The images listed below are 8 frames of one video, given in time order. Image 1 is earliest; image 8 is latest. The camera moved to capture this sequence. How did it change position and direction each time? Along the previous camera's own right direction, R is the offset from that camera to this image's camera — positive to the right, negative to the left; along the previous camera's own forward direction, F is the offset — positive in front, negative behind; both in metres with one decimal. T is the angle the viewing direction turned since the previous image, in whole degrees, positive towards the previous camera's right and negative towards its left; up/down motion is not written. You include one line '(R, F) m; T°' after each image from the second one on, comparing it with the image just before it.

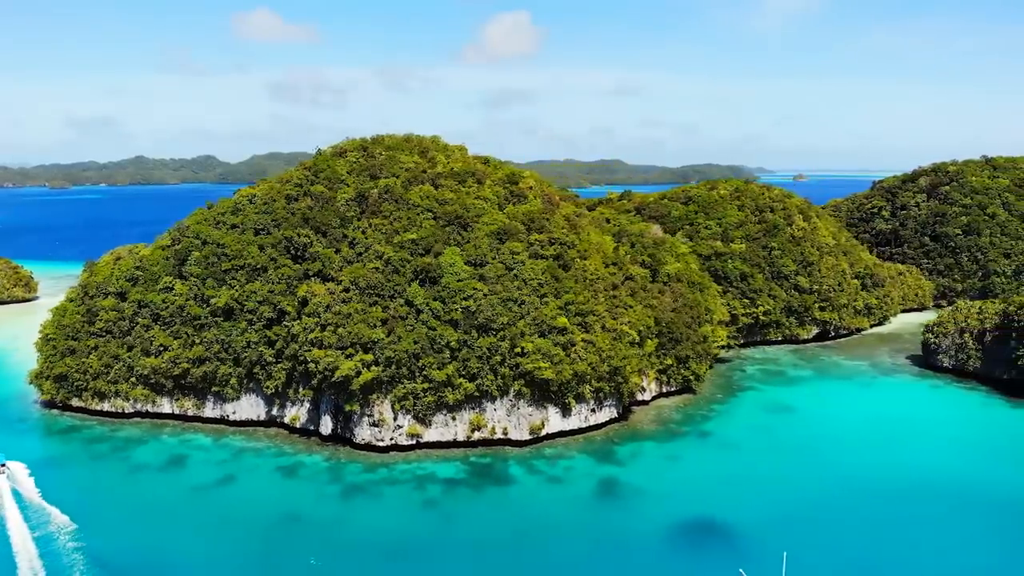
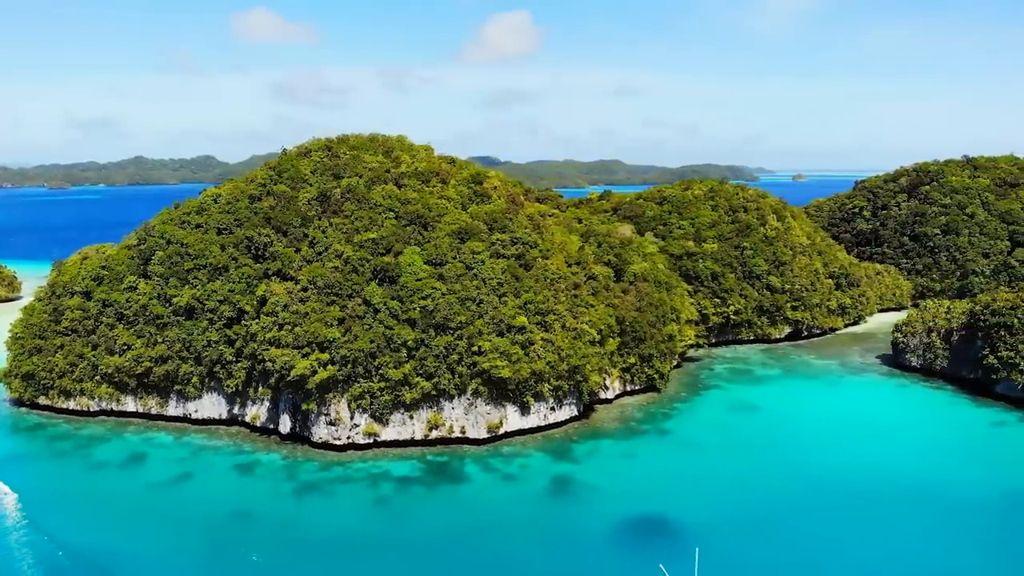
(+2.3, -0.1) m; 0°
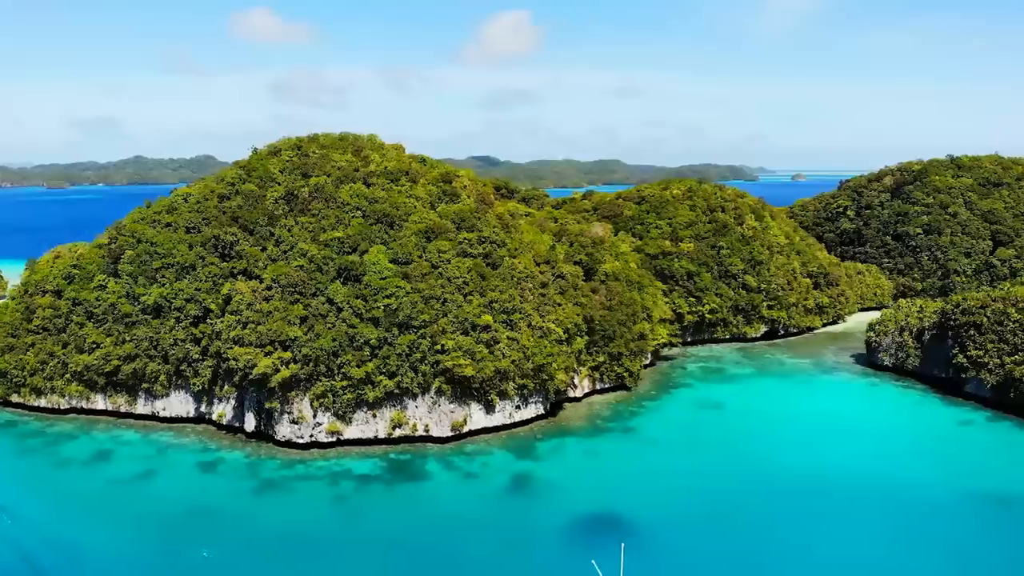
(+2.0, -0.1) m; 0°
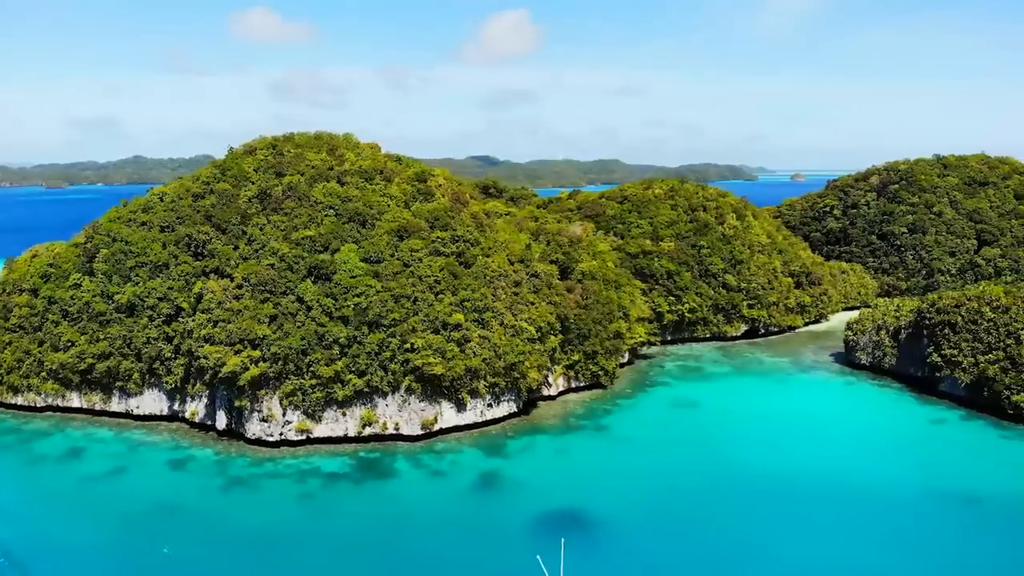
(+1.7, -0.1) m; 0°
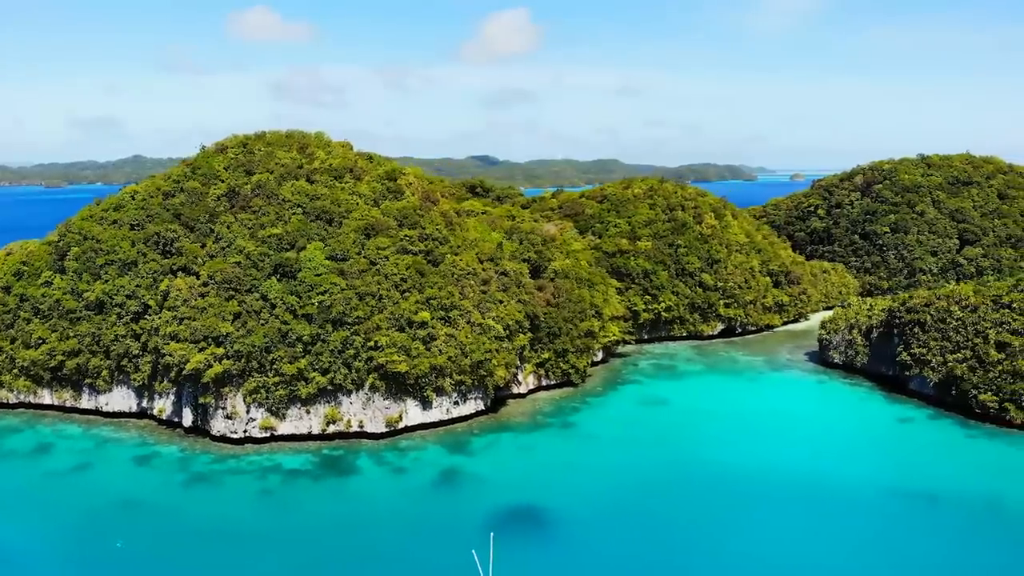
(+2.0, -0.1) m; 0°
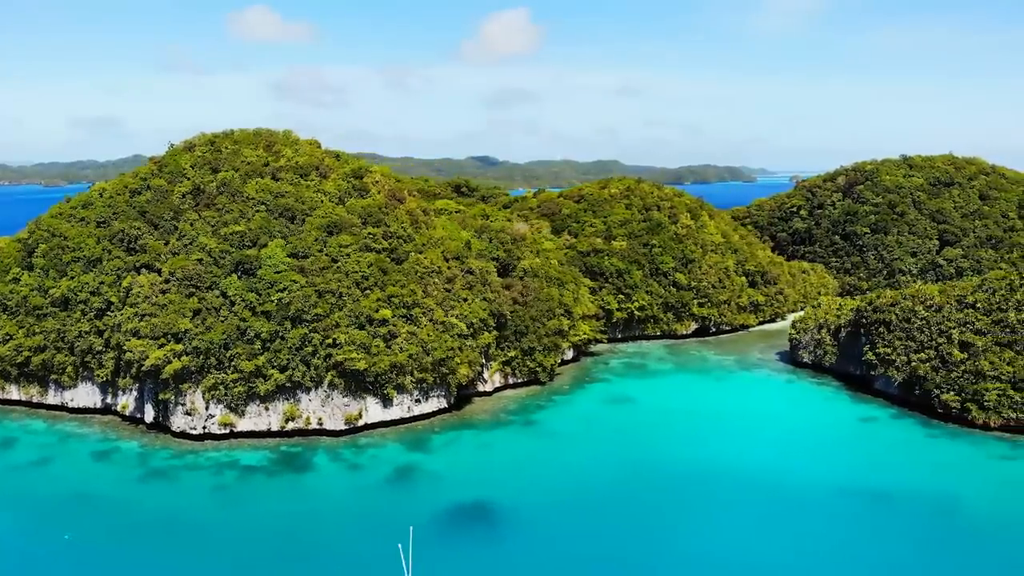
(+2.3, -0.1) m; 0°
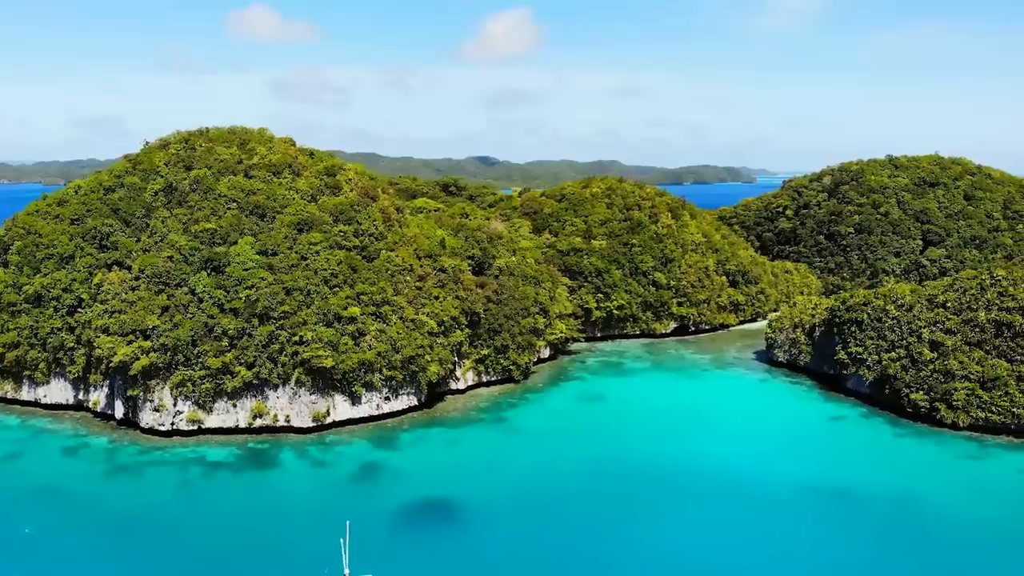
(+1.8, -0.1) m; 0°
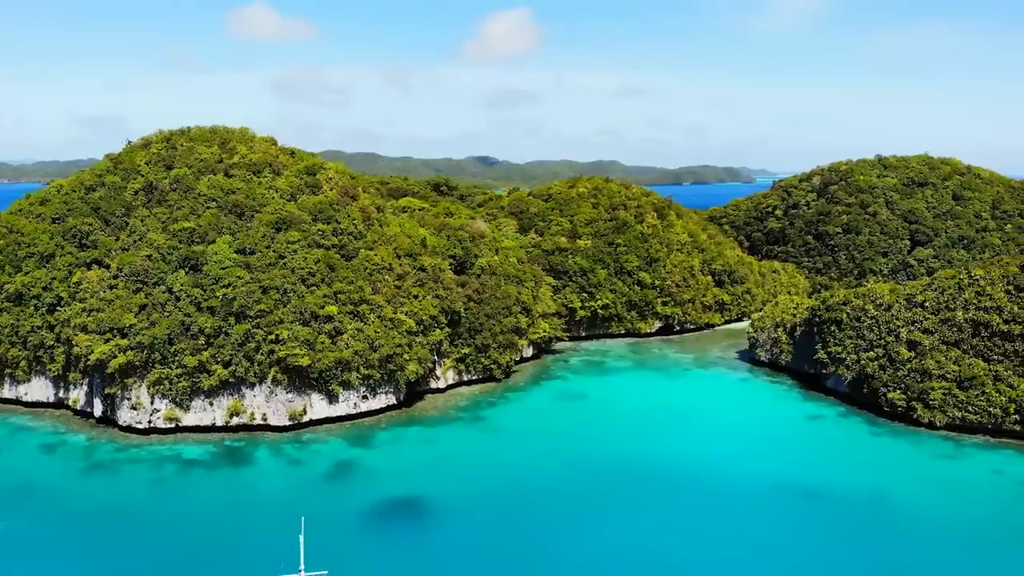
(+1.3, -0.1) m; 0°
